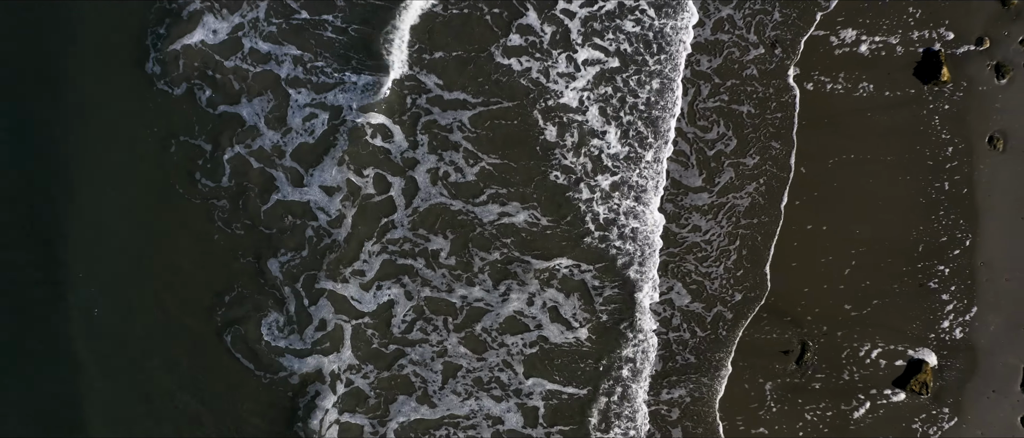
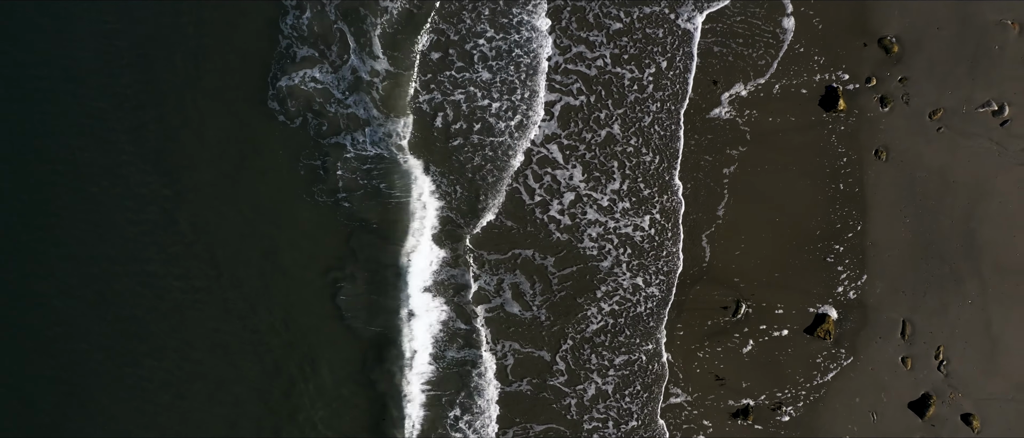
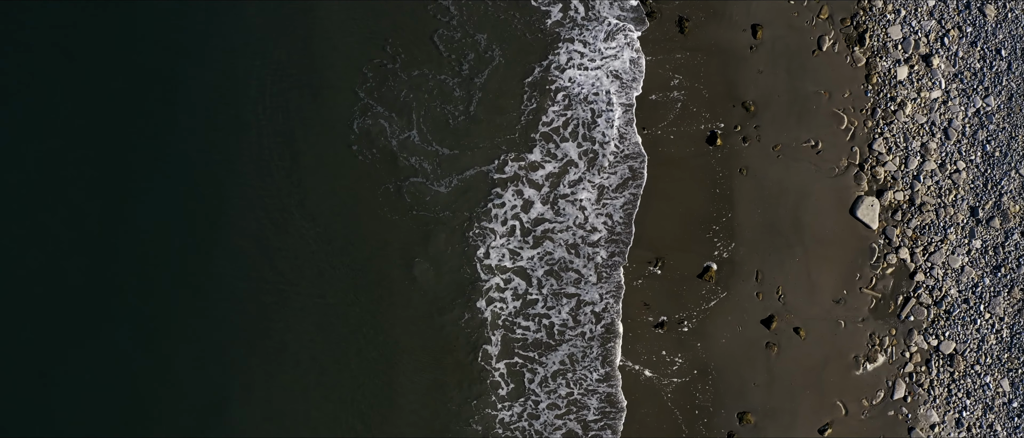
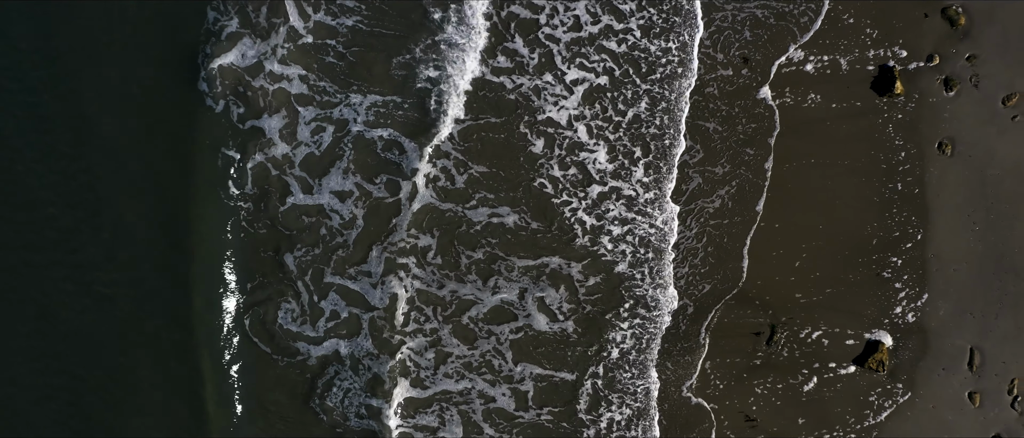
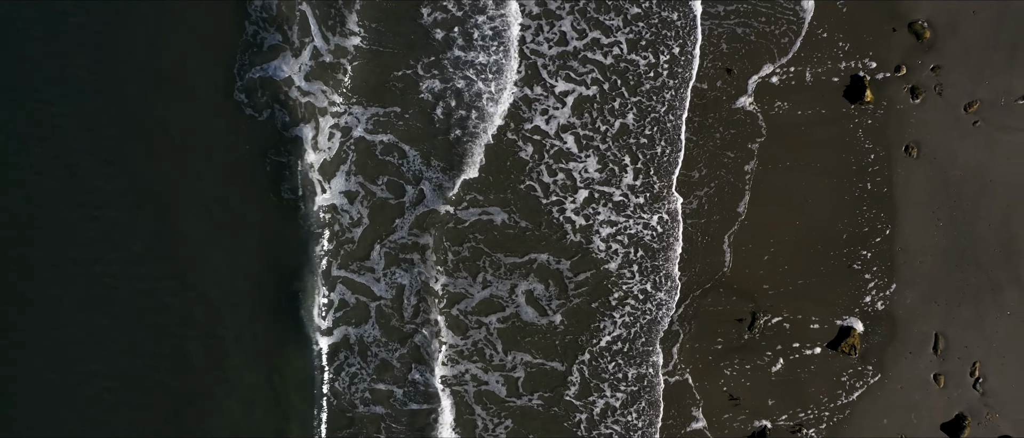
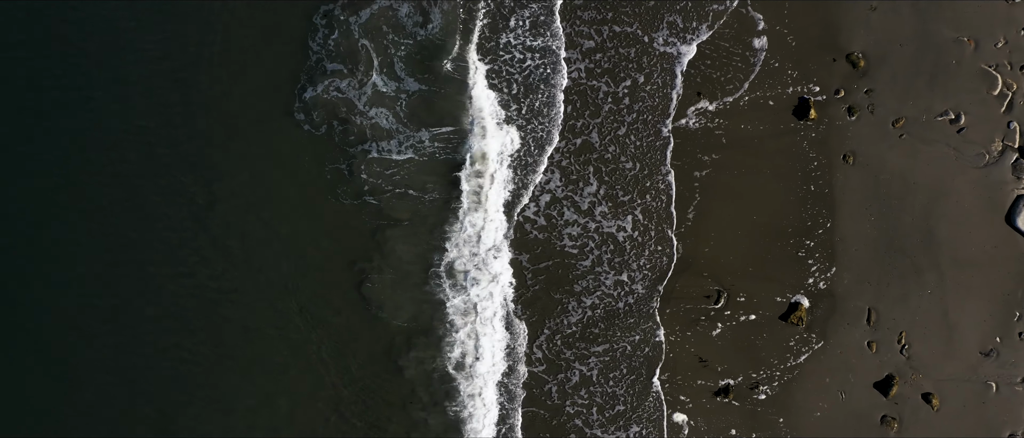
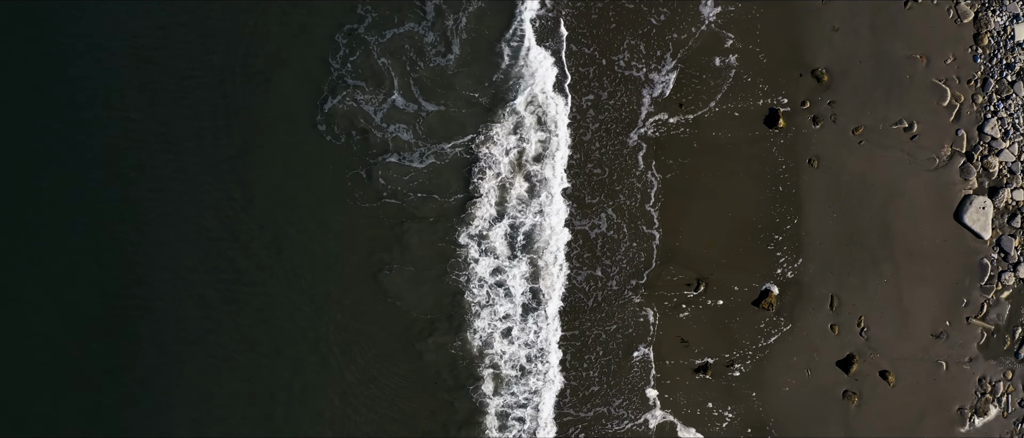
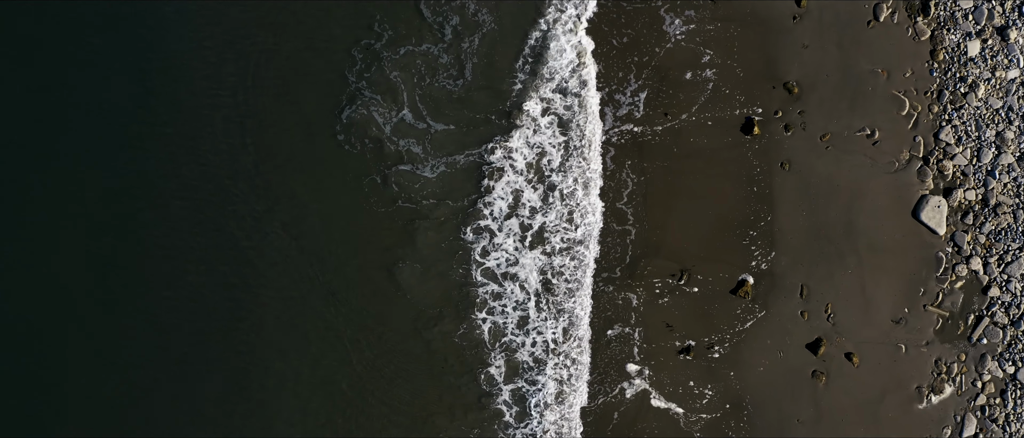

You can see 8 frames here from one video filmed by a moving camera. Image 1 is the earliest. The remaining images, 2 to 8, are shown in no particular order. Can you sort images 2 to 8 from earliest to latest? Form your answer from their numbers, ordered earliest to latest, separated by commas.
4, 5, 2, 6, 7, 8, 3
